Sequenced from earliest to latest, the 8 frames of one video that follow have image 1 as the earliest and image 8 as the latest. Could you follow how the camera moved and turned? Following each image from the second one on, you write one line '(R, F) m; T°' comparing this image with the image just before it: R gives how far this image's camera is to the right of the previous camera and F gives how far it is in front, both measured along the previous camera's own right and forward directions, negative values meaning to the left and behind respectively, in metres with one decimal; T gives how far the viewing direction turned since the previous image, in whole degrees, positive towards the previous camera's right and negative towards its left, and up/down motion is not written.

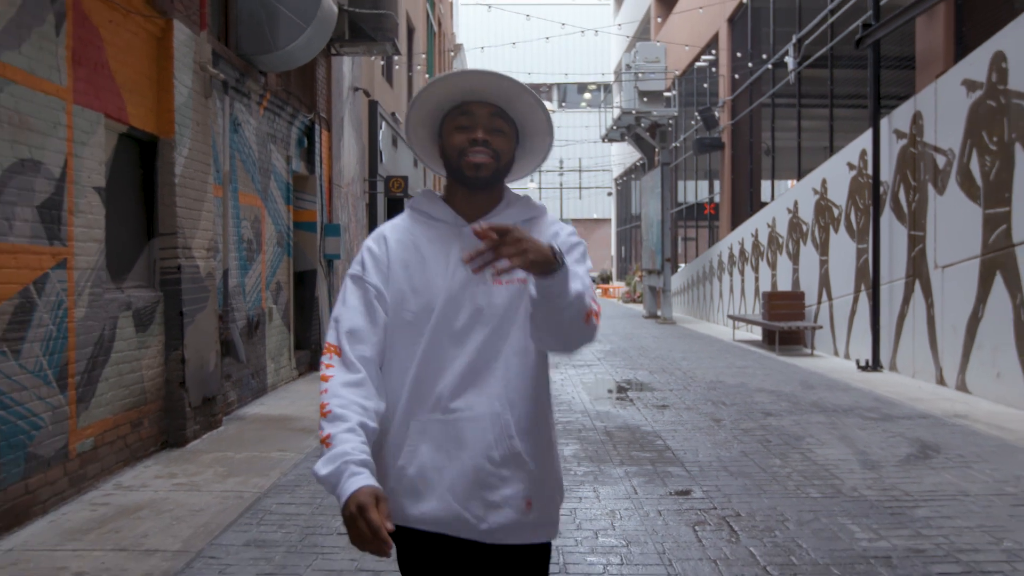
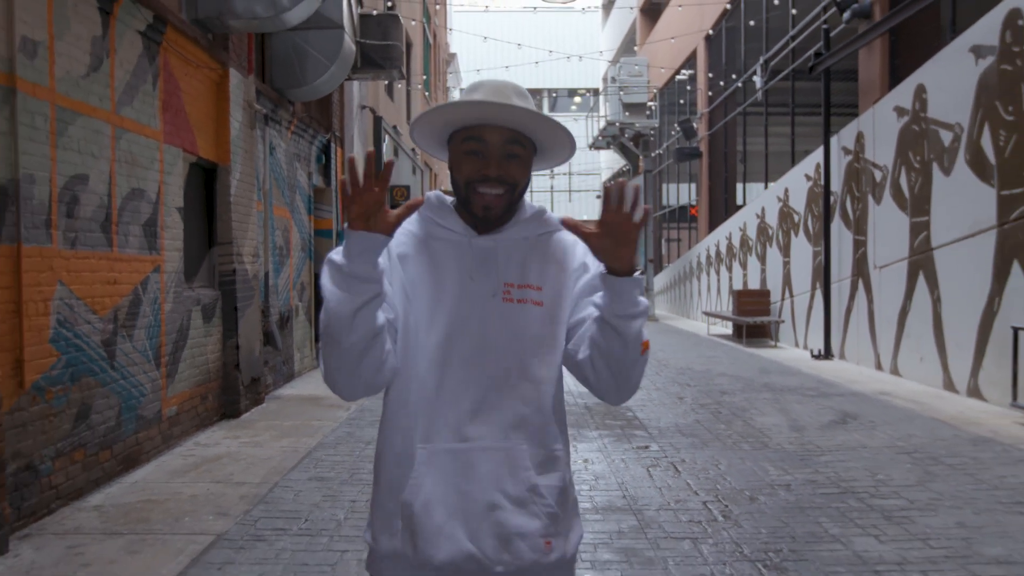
(0.0, -1.5) m; 0°
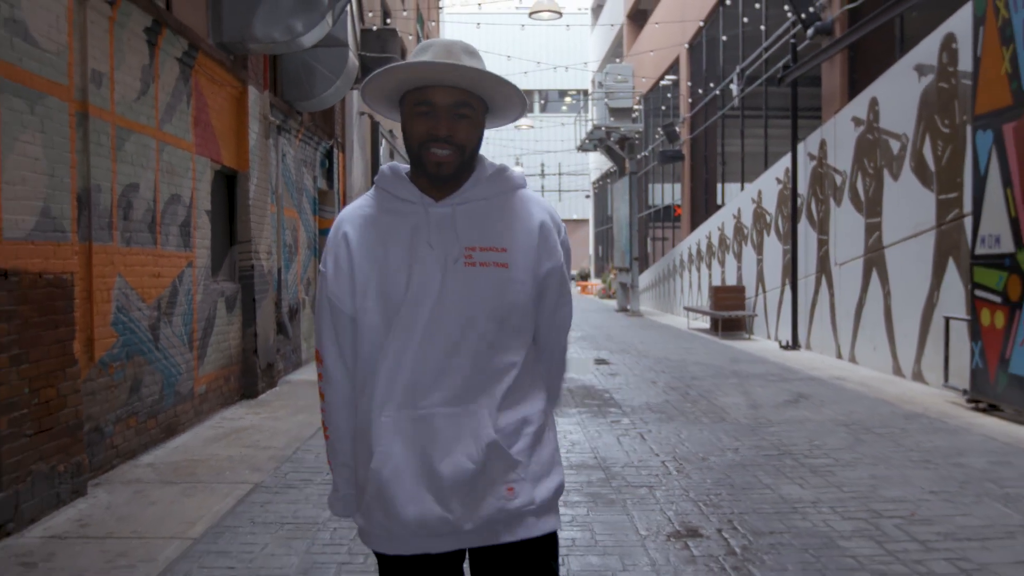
(0.0, -1.0) m; 0°
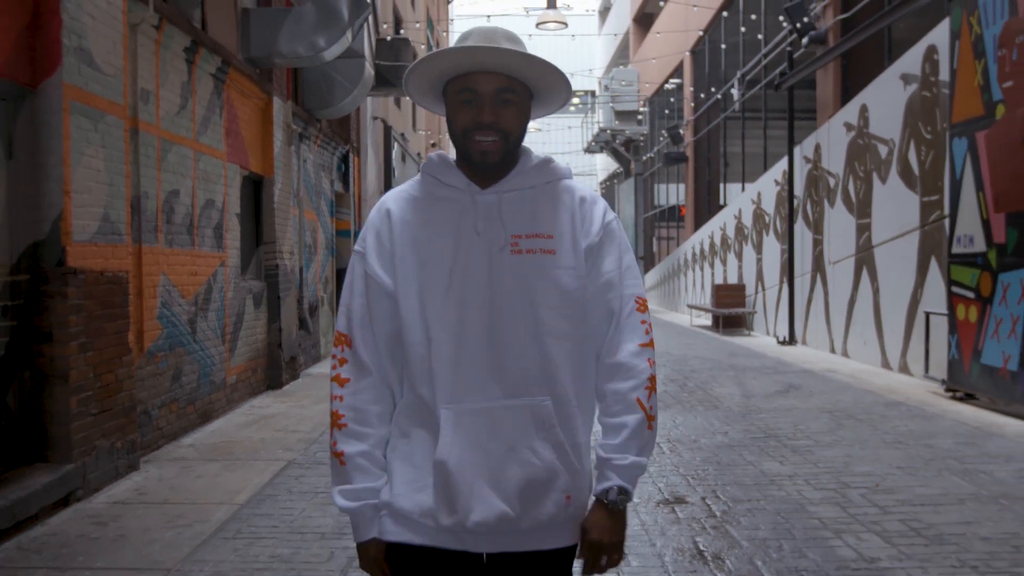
(0.0, -0.6) m; 0°
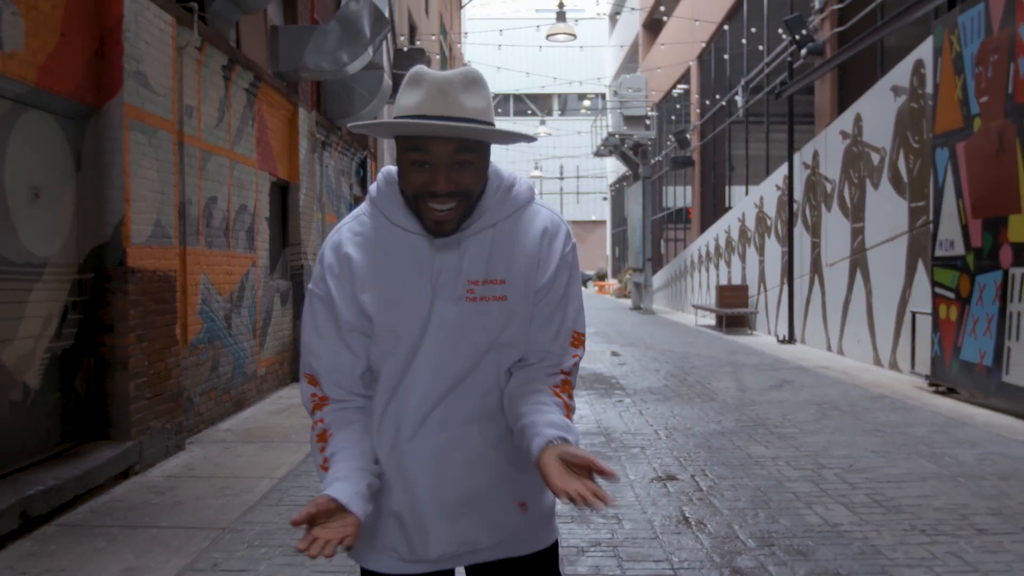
(0.0, -0.6) m; -1°
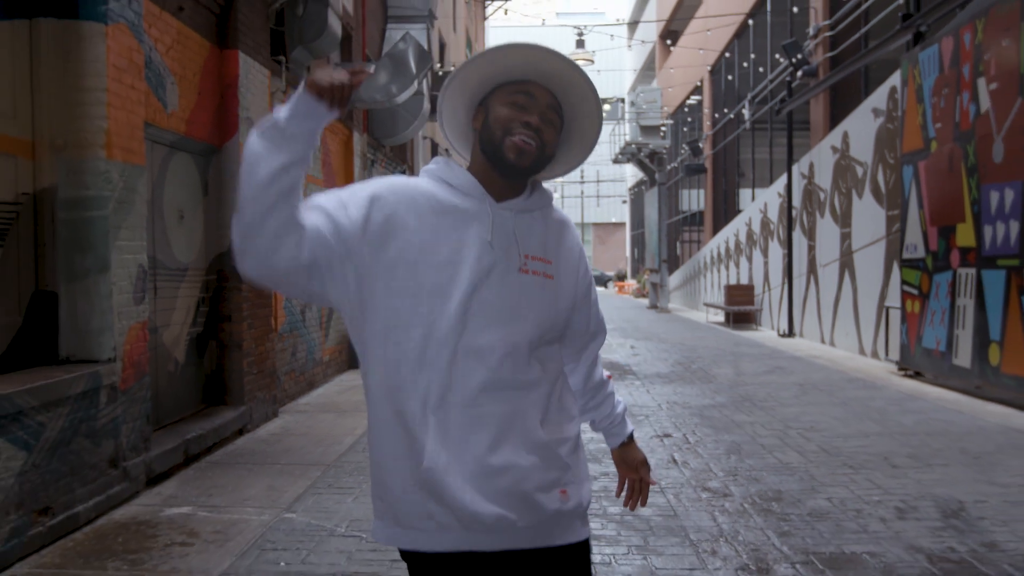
(-0.1, -1.6) m; -1°
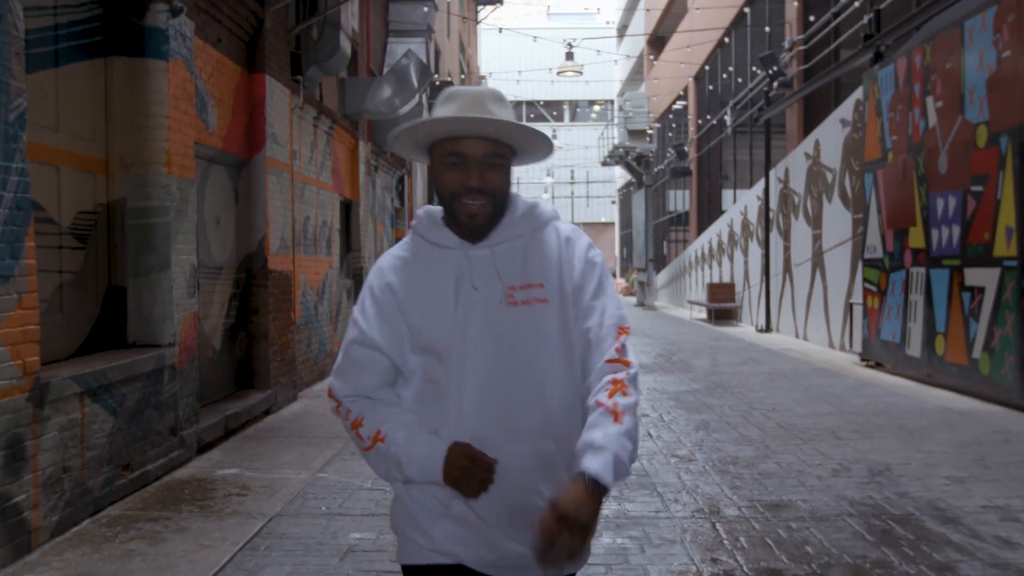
(0.0, -1.0) m; +1°
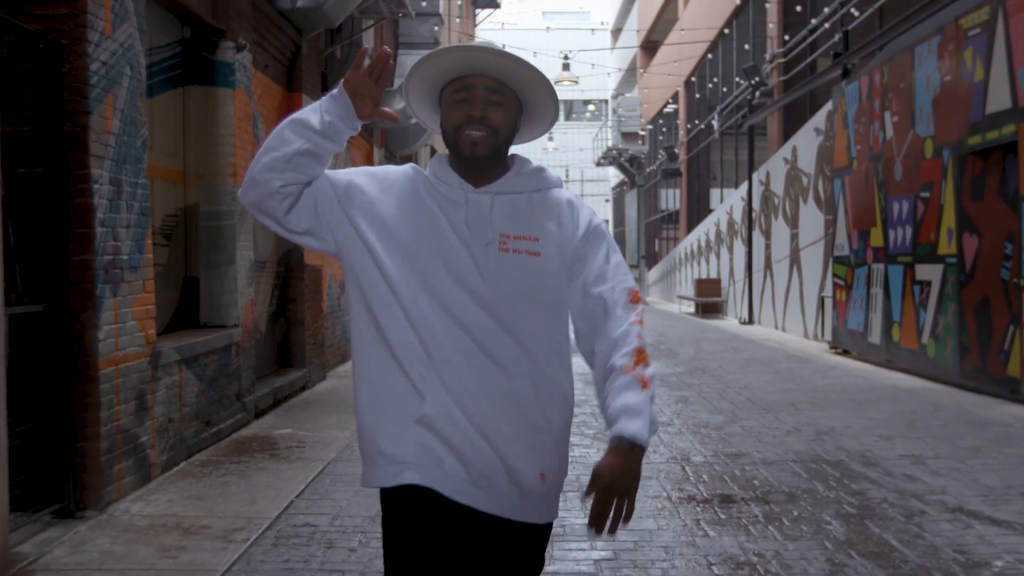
(-0.1, -1.2) m; 0°
